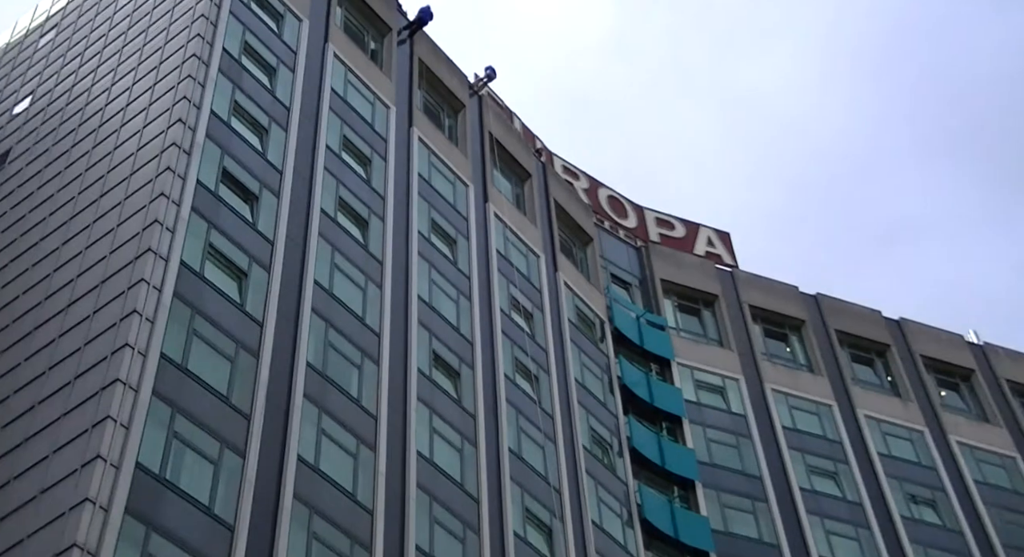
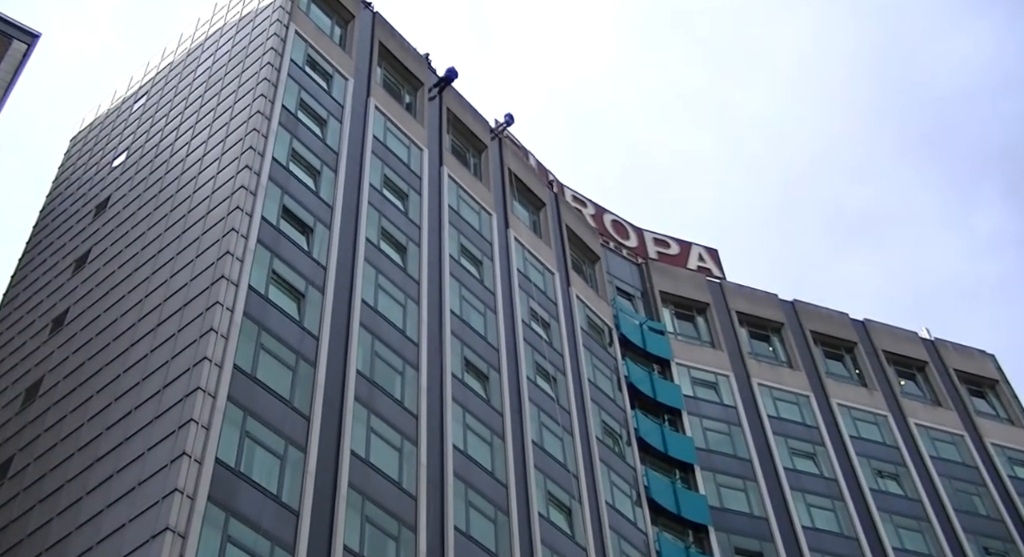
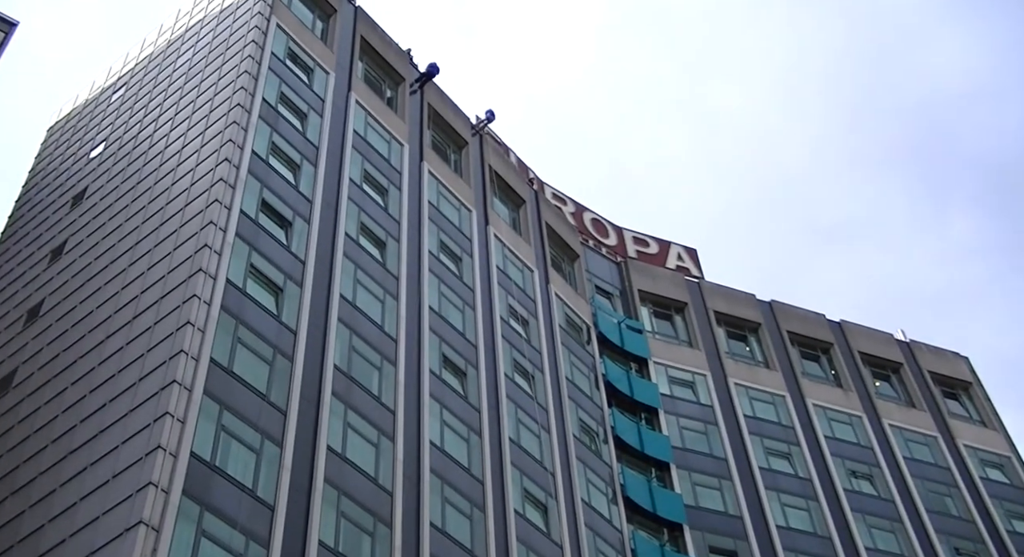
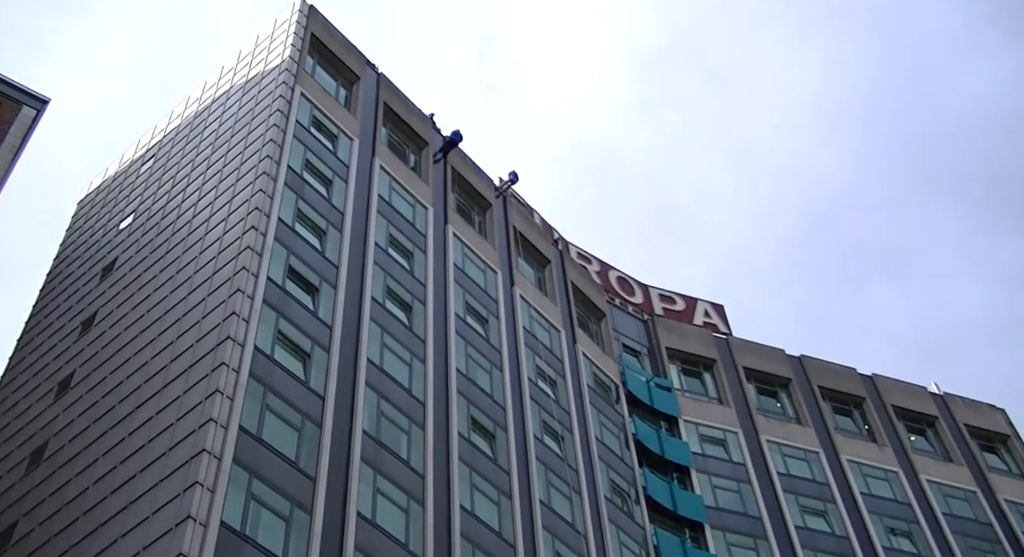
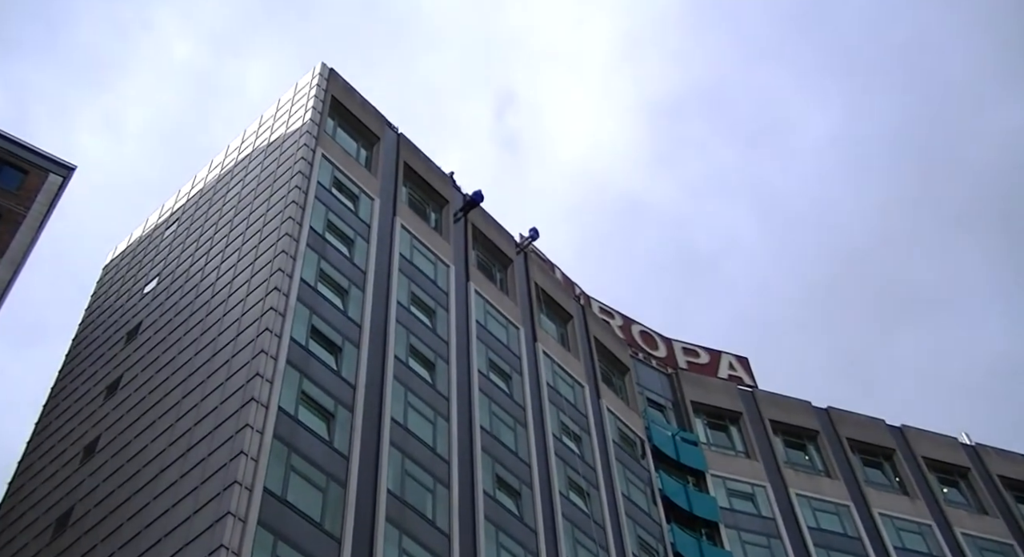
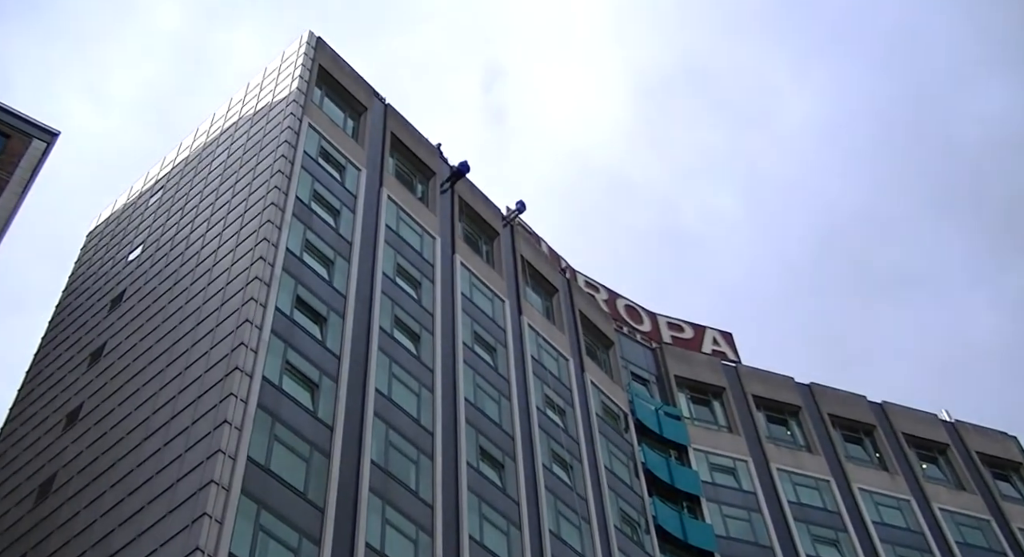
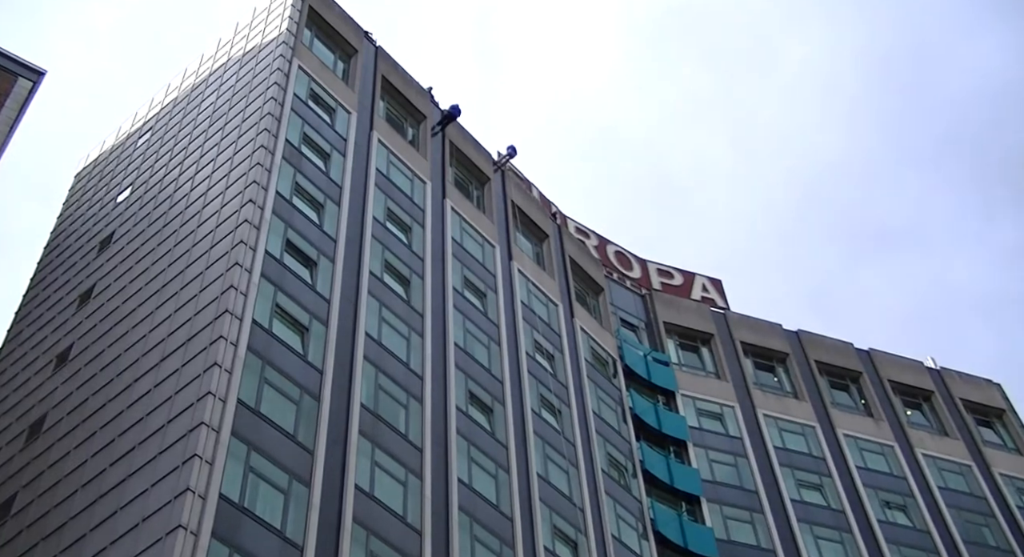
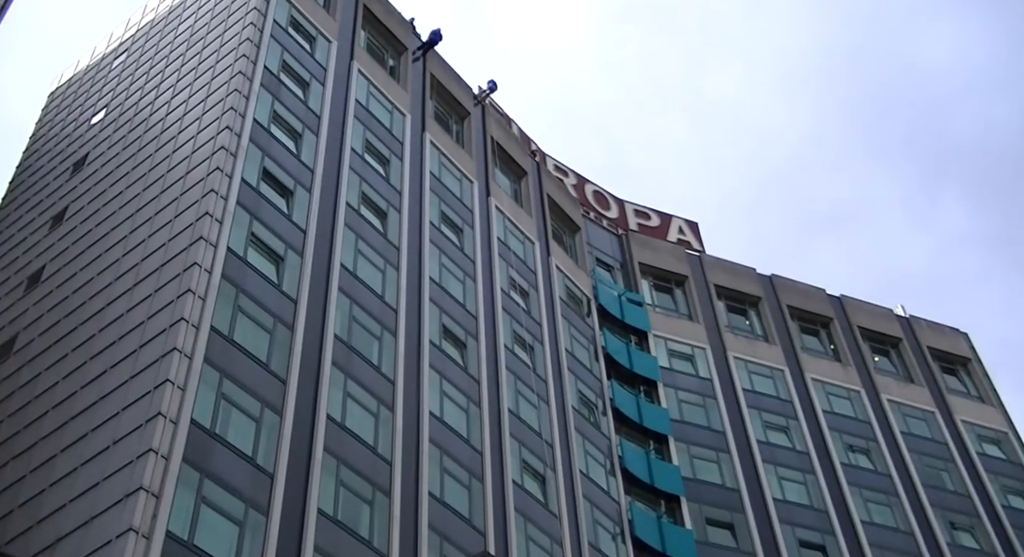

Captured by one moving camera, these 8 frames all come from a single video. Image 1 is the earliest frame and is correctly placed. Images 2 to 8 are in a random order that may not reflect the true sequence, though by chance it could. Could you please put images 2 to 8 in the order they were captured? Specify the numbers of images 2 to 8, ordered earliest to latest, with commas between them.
8, 3, 2, 7, 4, 6, 5
